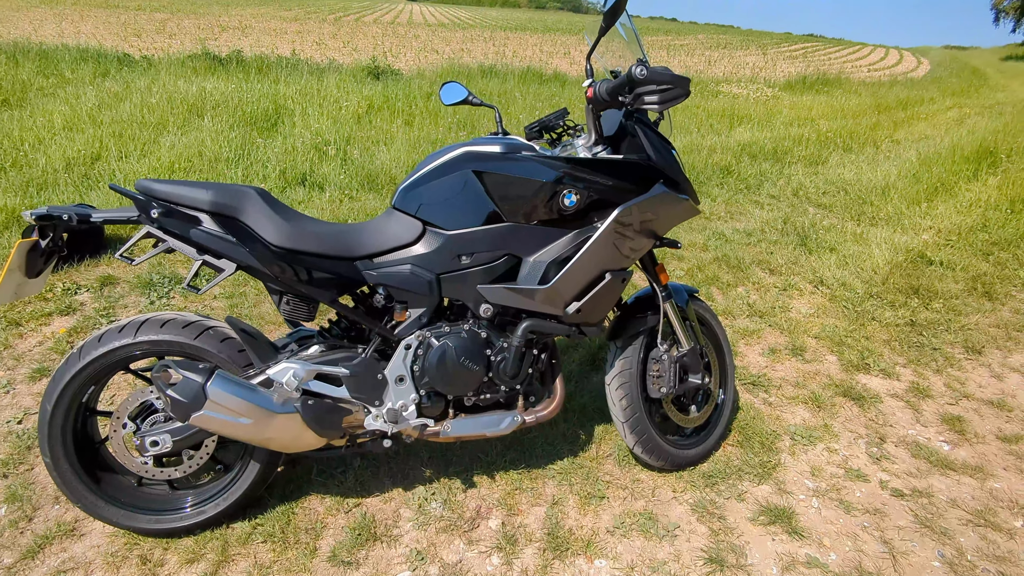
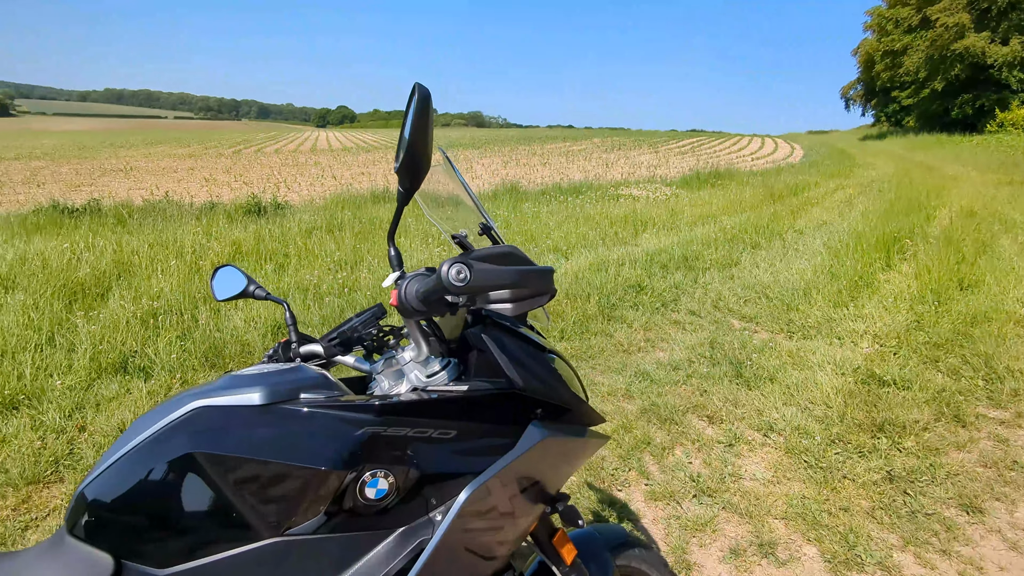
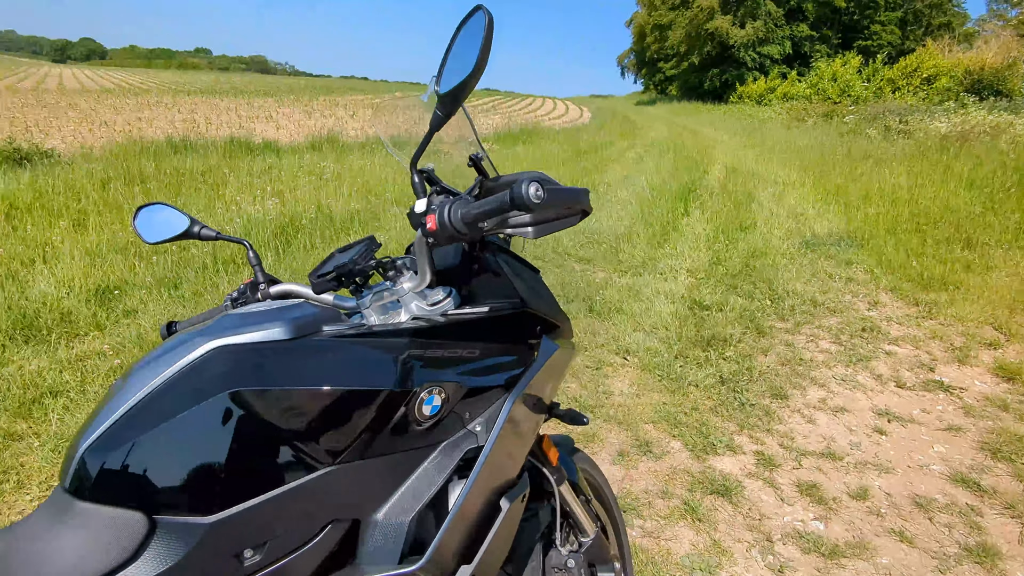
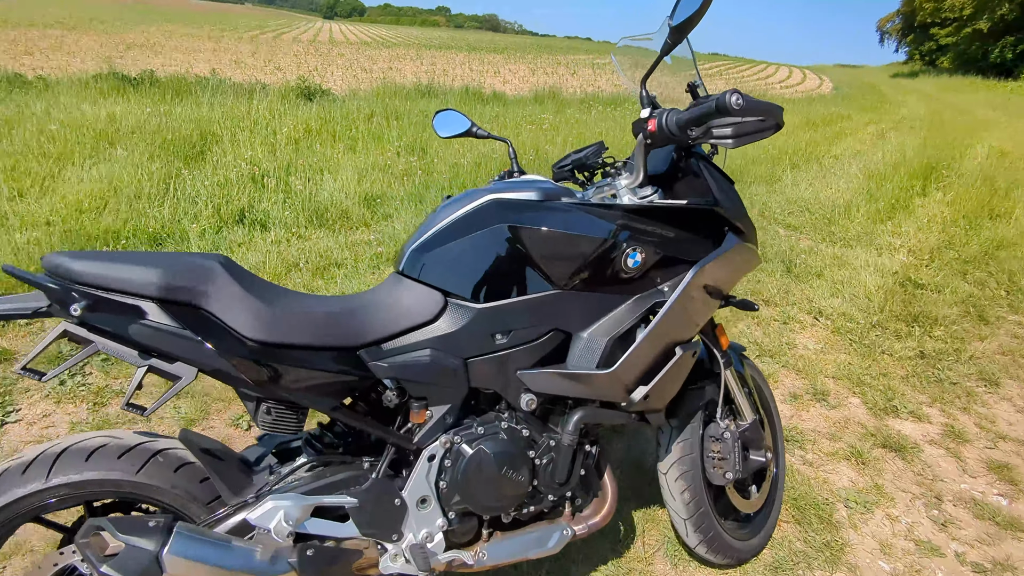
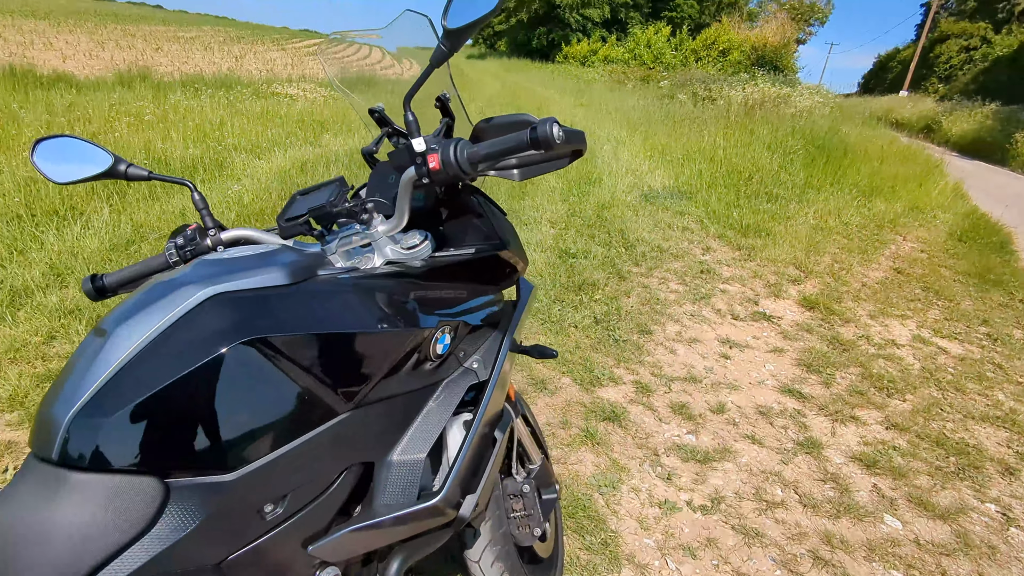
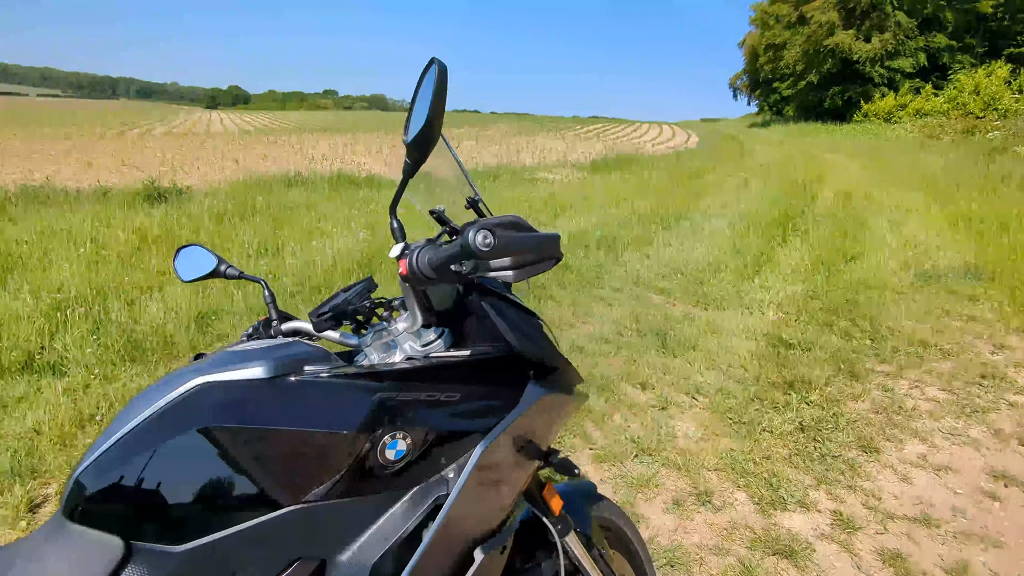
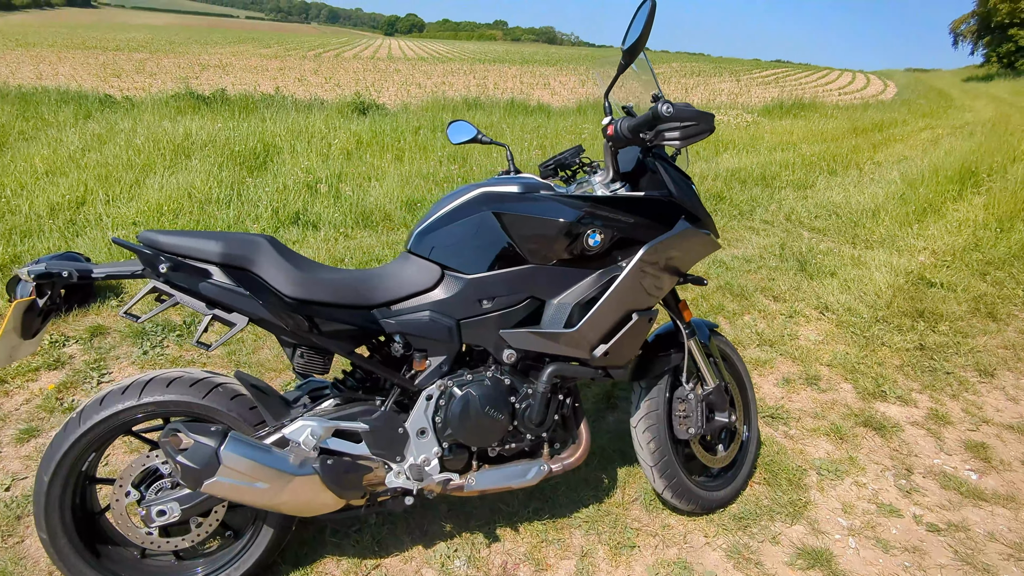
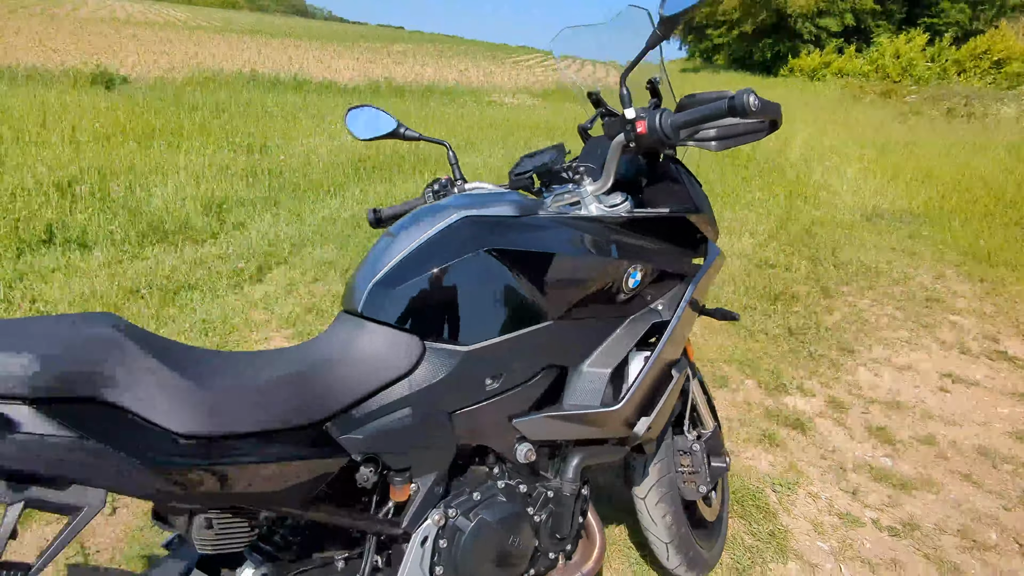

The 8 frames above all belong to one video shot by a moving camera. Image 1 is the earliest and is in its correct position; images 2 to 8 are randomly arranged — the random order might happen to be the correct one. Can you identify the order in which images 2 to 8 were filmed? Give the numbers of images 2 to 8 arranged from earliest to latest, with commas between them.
7, 4, 8, 5, 3, 6, 2
